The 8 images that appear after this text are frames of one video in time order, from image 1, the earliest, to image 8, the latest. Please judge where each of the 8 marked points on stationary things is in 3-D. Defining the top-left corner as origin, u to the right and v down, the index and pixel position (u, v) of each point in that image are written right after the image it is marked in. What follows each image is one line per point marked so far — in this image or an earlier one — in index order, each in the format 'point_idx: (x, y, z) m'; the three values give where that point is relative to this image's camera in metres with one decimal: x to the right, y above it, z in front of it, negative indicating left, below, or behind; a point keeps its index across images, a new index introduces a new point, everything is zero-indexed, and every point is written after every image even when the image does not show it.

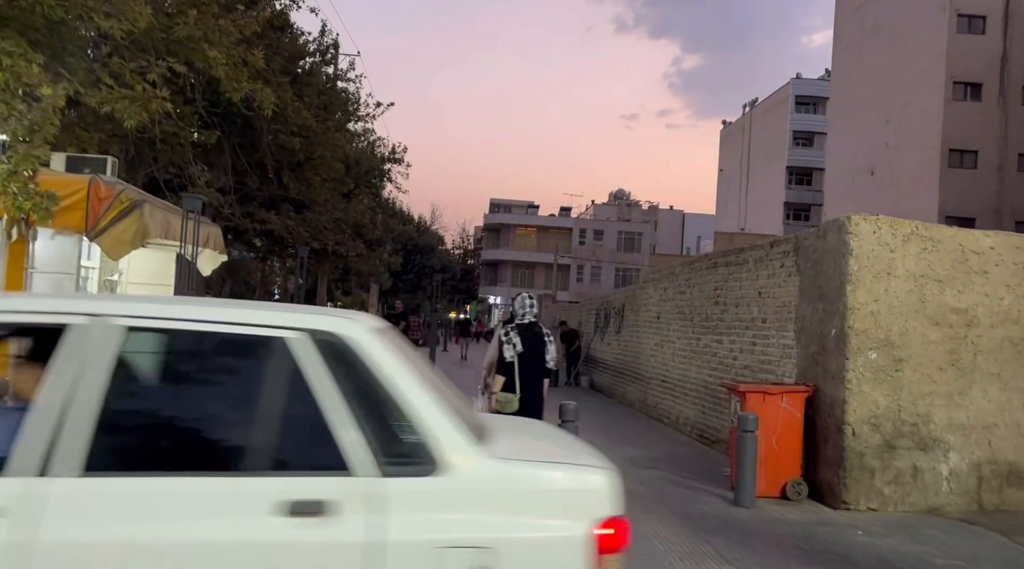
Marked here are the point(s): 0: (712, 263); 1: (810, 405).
0: (+2.8, +0.3, +10.8) m
1: (+2.9, -1.2, +7.6) m
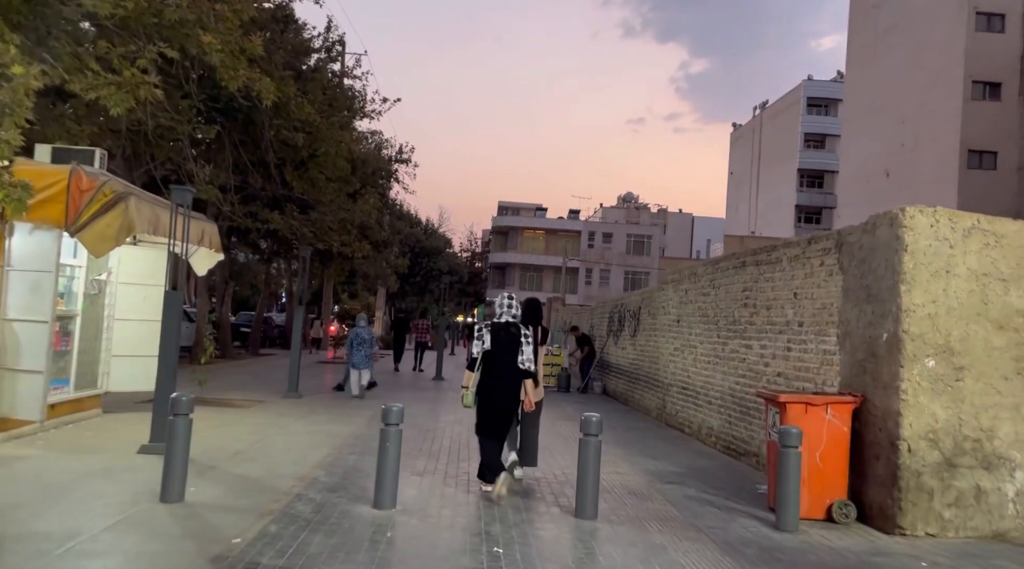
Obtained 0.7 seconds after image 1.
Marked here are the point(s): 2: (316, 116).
0: (+2.9, +0.3, +10.1) m
1: (+3.0, -1.2, +6.9) m
2: (-4.1, +3.5, +16.5) m
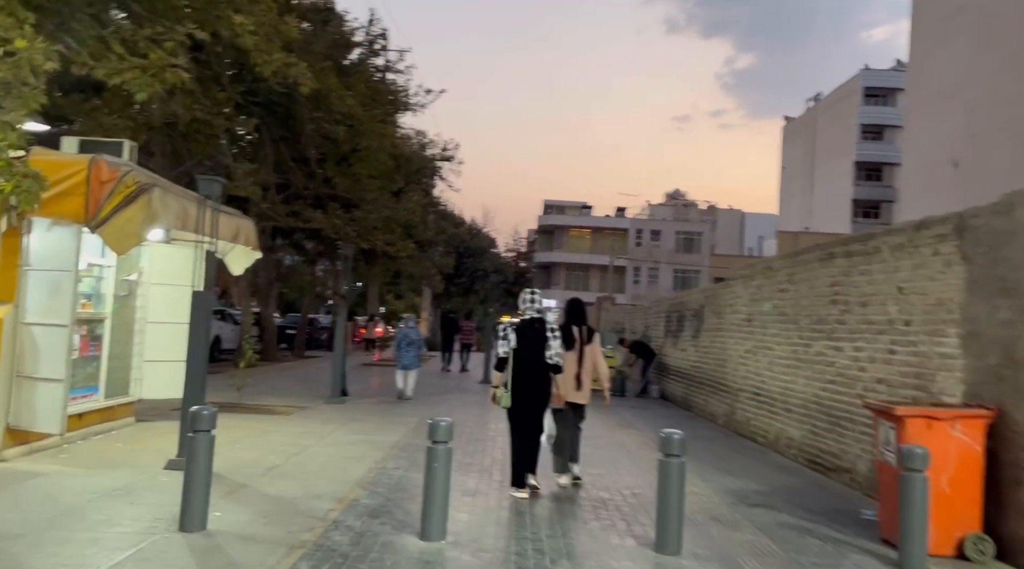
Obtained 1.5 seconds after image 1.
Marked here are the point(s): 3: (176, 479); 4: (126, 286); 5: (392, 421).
0: (+3.6, +0.4, +9.0) m
1: (+3.5, -1.1, +5.8) m
2: (-3.1, +3.5, +15.8) m
3: (-3.0, -1.8, +7.1) m
4: (-4.9, 0.0, +10.0) m
5: (-1.8, -2.1, +12.2) m
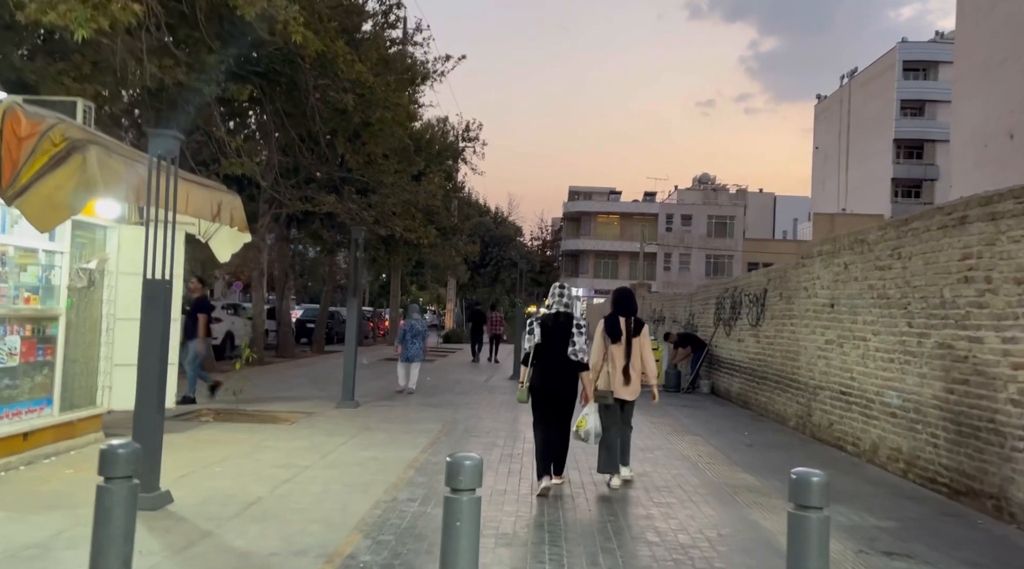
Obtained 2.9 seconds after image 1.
0: (+3.9, +0.6, +7.0) m
1: (+3.8, -0.9, +3.9) m
2: (-2.6, +3.7, +14.1) m
3: (-2.7, -1.7, +5.4) m
4: (-4.5, +0.1, +8.3) m
5: (-1.3, -1.9, +10.5) m
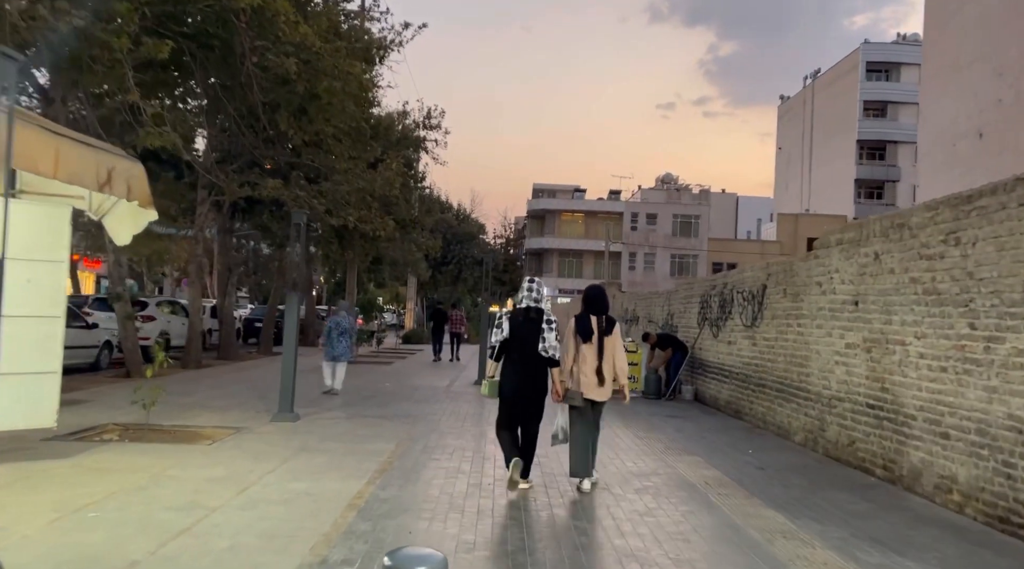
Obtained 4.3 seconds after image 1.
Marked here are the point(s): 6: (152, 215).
0: (+3.8, +0.7, +5.6) m
1: (+3.8, -0.8, +2.4) m
2: (-3.1, +3.8, +12.3) m
3: (-2.8, -1.6, +3.6) m
4: (-4.7, +0.2, +6.4) m
5: (-1.7, -1.8, +8.7) m
6: (-3.4, +0.7, +7.4) m
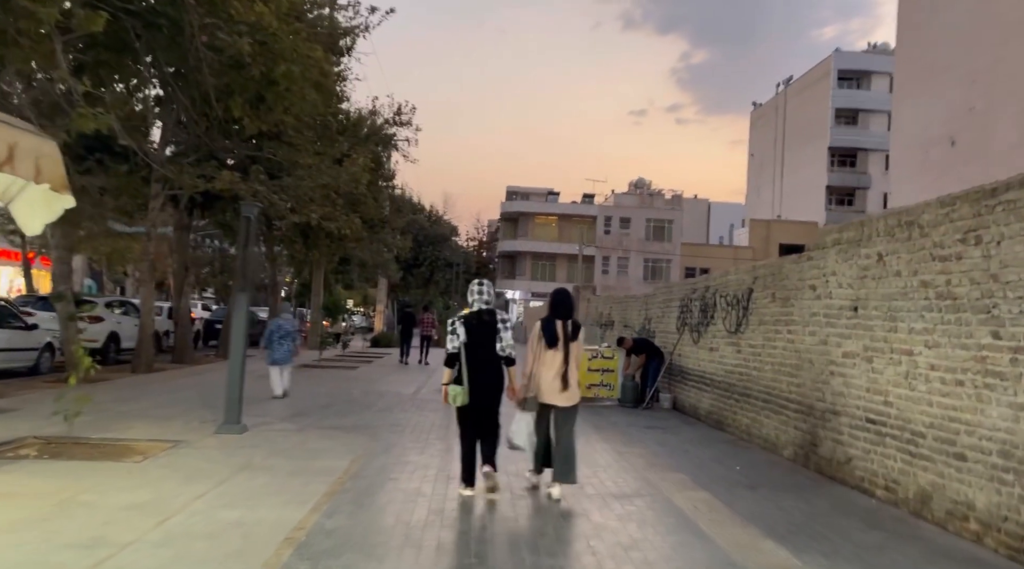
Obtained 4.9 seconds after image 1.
0: (+3.6, +0.6, +4.9) m
1: (+3.7, -0.8, +1.7) m
2: (-3.5, +3.9, +11.3) m
3: (-3.0, -1.5, +2.7) m
4: (-5.0, +0.2, +5.4) m
5: (-2.0, -1.8, +7.8) m
6: (-3.7, +0.7, +6.5) m
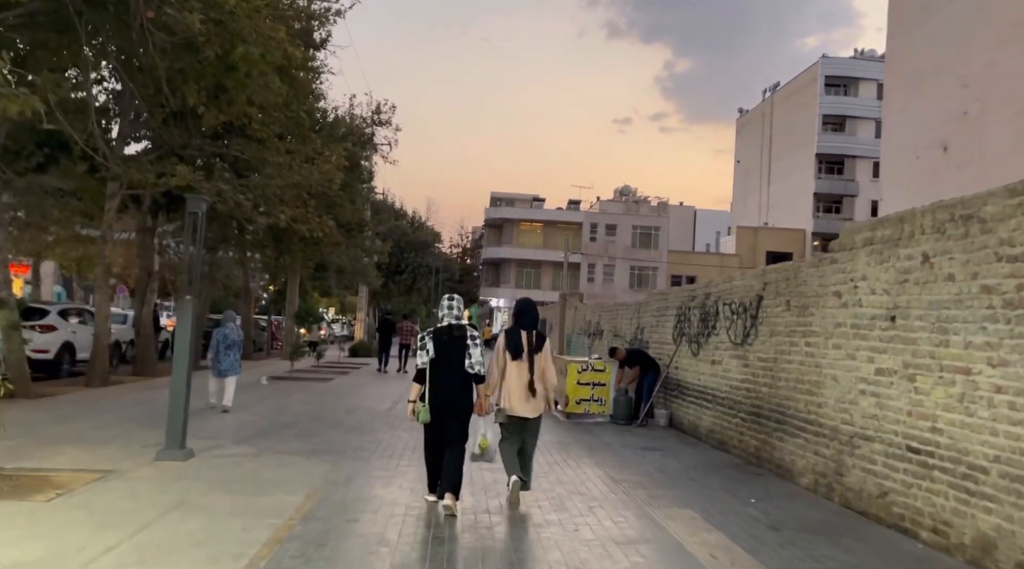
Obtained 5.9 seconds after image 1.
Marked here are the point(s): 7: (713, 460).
0: (+3.5, +0.6, +3.8) m
1: (+3.6, -0.8, +0.6) m
2: (-3.7, +3.8, +10.2) m
3: (-3.0, -1.5, +1.5) m
4: (-5.1, +0.2, +4.2) m
5: (-2.2, -1.9, +6.6) m
6: (-3.8, +0.7, +5.3) m
7: (+2.6, -2.3, +10.4) m
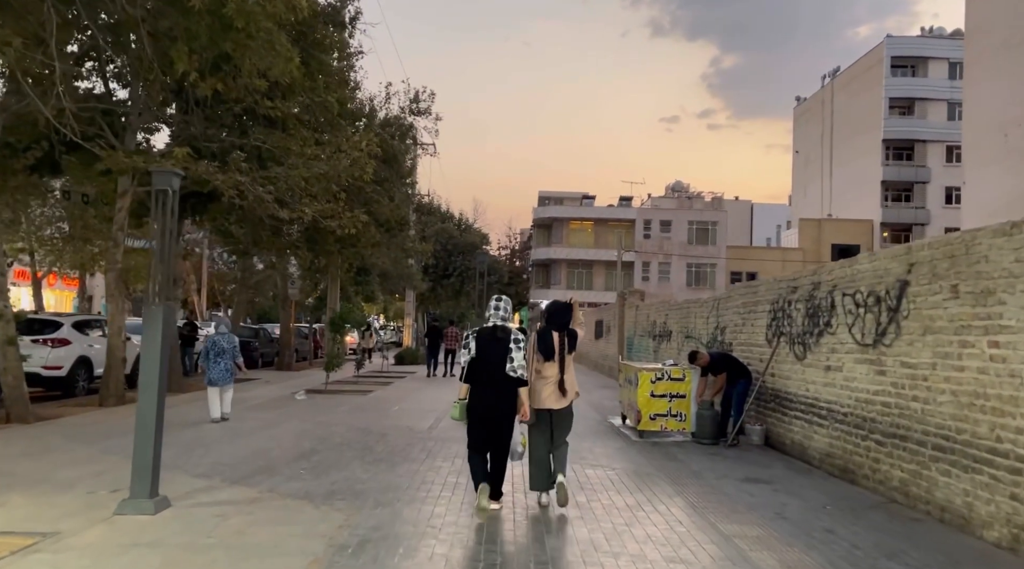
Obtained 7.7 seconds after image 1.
0: (+3.7, +0.8, +1.4) m
1: (+3.7, -0.6, -1.8) m
2: (-3.1, +3.8, +8.2) m
3: (-2.9, -1.5, -0.5) m
4: (-4.8, +0.2, +2.3) m
5: (-1.7, -1.8, +4.6) m
6: (-3.5, +0.7, +3.3) m
7: (+3.3, -2.1, +8.0) m
